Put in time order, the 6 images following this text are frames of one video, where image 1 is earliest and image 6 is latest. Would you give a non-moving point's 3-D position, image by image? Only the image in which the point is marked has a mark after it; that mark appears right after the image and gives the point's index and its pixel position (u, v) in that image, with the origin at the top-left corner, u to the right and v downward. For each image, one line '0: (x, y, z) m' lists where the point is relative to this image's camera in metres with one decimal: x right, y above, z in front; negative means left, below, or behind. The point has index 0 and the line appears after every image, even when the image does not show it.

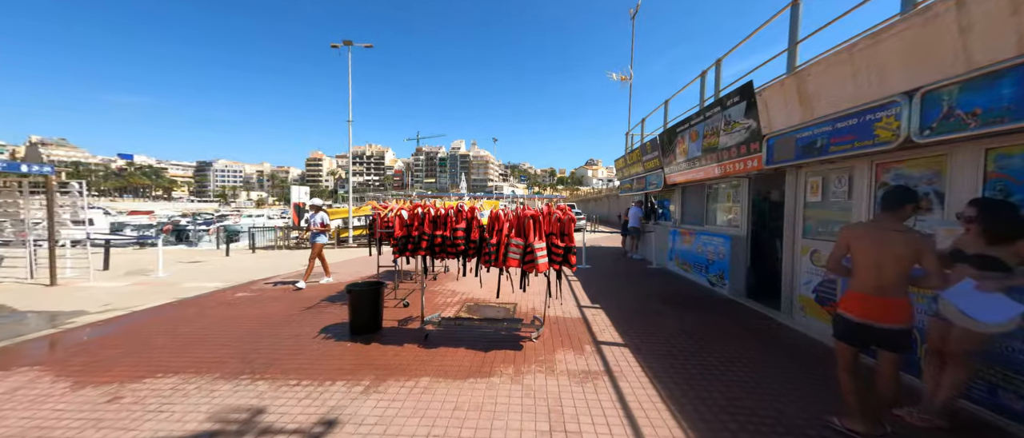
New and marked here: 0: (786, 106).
0: (+3.8, +1.6, +4.8) m
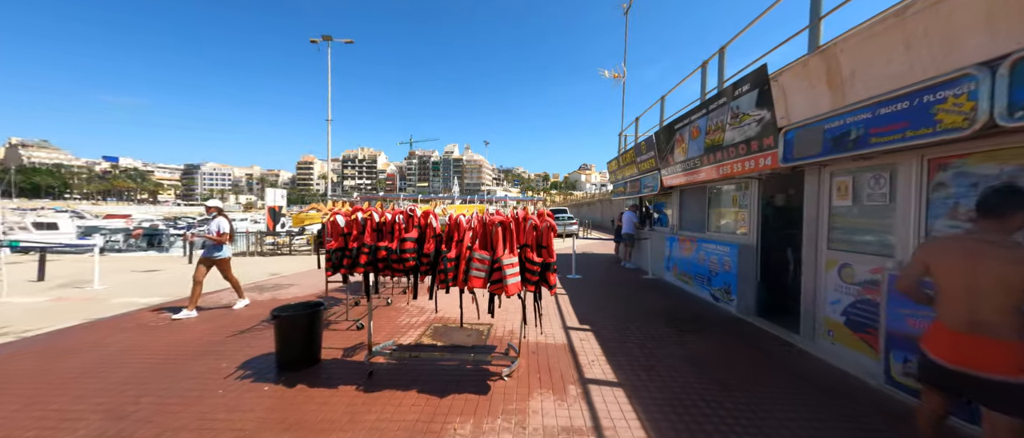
0: (+3.5, +1.5, +4.0) m
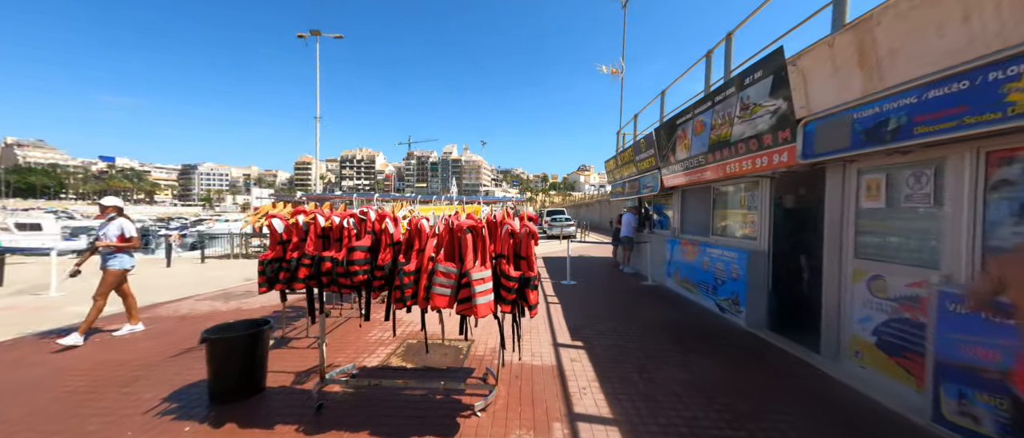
0: (+3.3, +1.4, +3.5) m
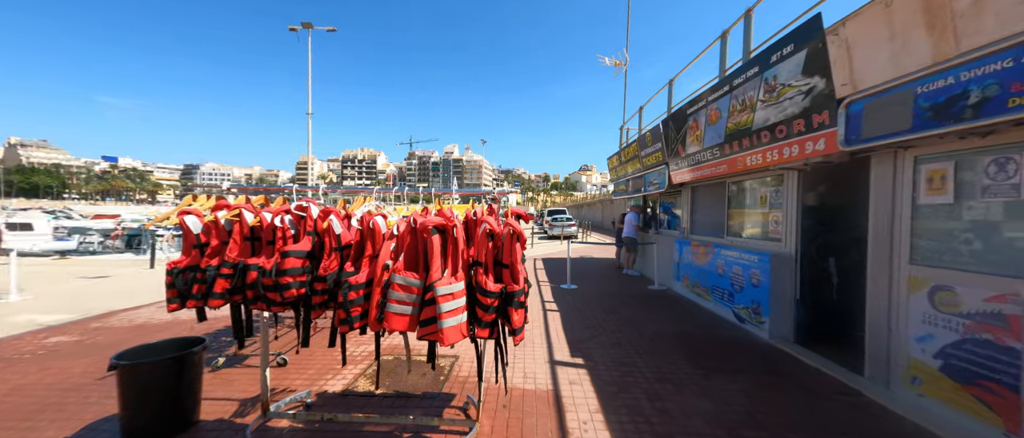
0: (+3.2, +1.5, +2.9) m
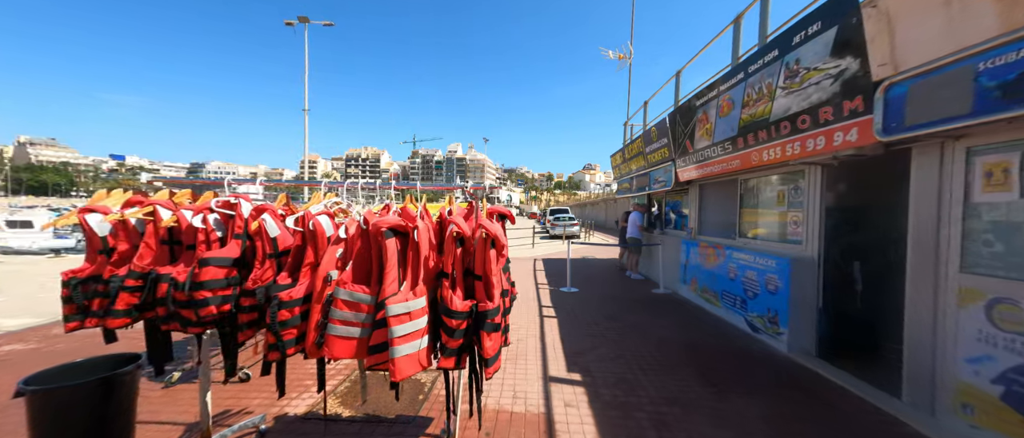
0: (+3.0, +1.5, +2.4) m
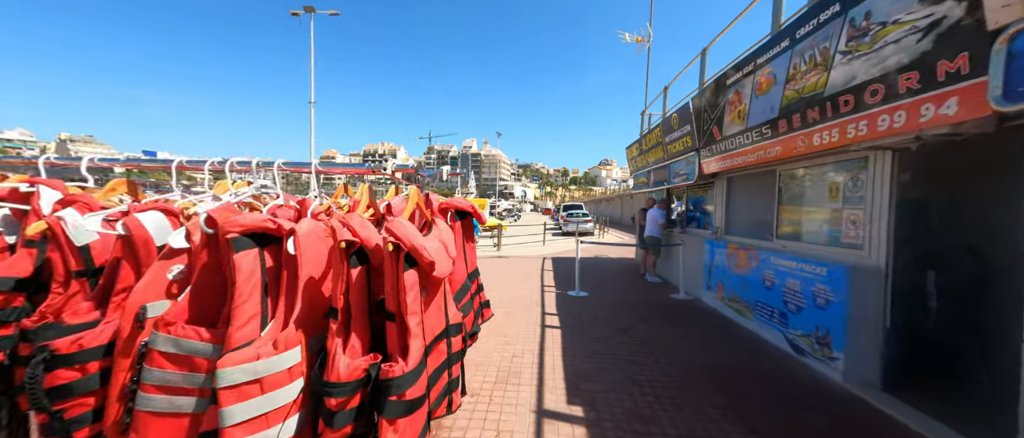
0: (+2.9, +1.4, +1.6) m
